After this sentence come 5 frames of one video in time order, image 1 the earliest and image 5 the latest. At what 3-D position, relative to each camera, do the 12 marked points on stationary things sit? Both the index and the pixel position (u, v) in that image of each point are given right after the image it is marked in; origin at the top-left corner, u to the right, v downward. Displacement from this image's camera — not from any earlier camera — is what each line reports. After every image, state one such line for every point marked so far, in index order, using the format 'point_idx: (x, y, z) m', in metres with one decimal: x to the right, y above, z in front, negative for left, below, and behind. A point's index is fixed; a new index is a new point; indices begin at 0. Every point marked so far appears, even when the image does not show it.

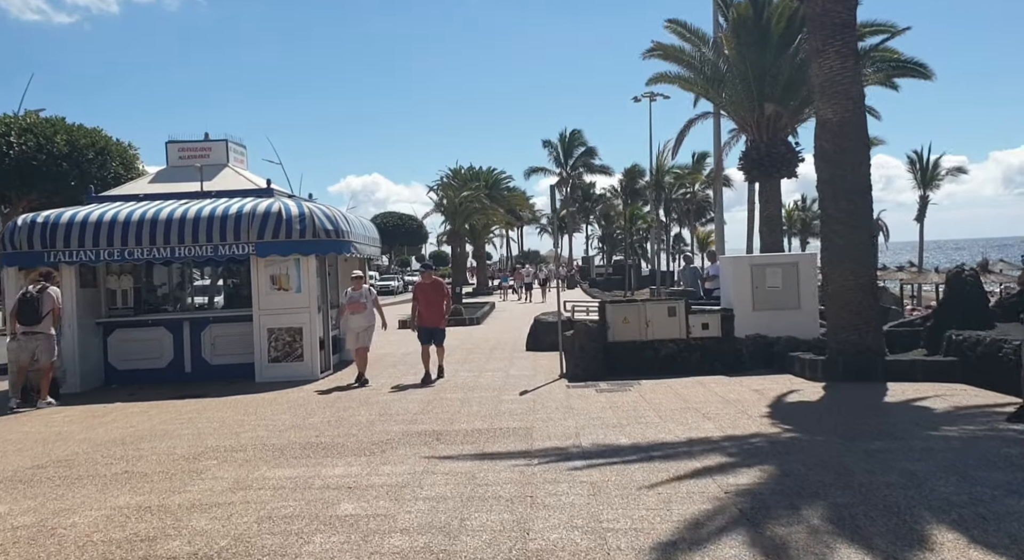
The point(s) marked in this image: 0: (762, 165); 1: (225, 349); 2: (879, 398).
0: (+5.4, +2.5, +16.6) m
1: (-4.9, -1.2, +13.0) m
2: (+4.0, -1.3, +8.2) m
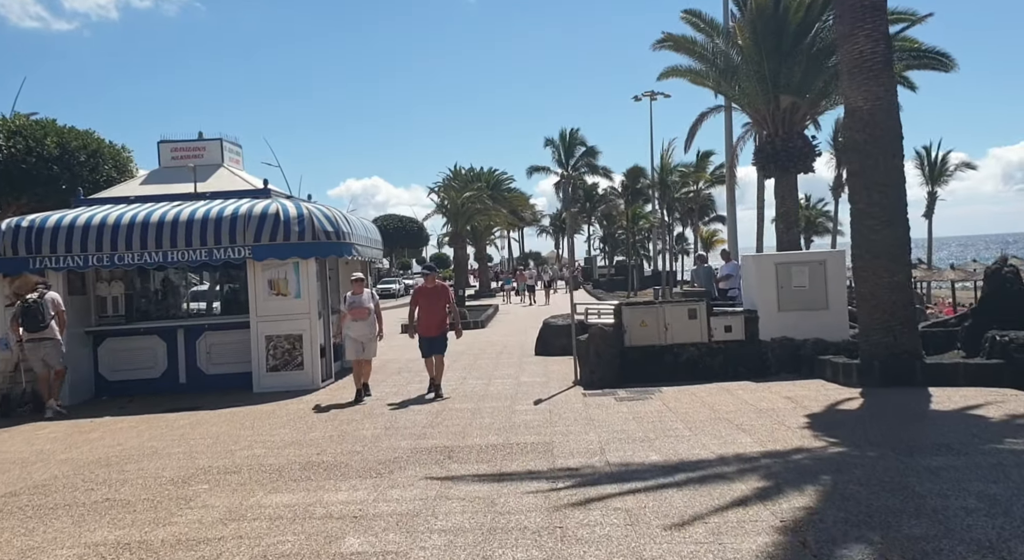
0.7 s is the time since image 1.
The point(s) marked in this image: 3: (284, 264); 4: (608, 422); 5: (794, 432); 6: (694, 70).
0: (+5.6, +2.5, +16.0) m
1: (-4.7, -1.3, +12.4) m
2: (+4.1, -1.2, +7.6) m
3: (-3.5, +0.2, +11.9) m
4: (+1.0, -1.5, +7.8) m
5: (+2.5, -1.4, +6.8) m
6: (+4.0, +4.7, +17.1) m
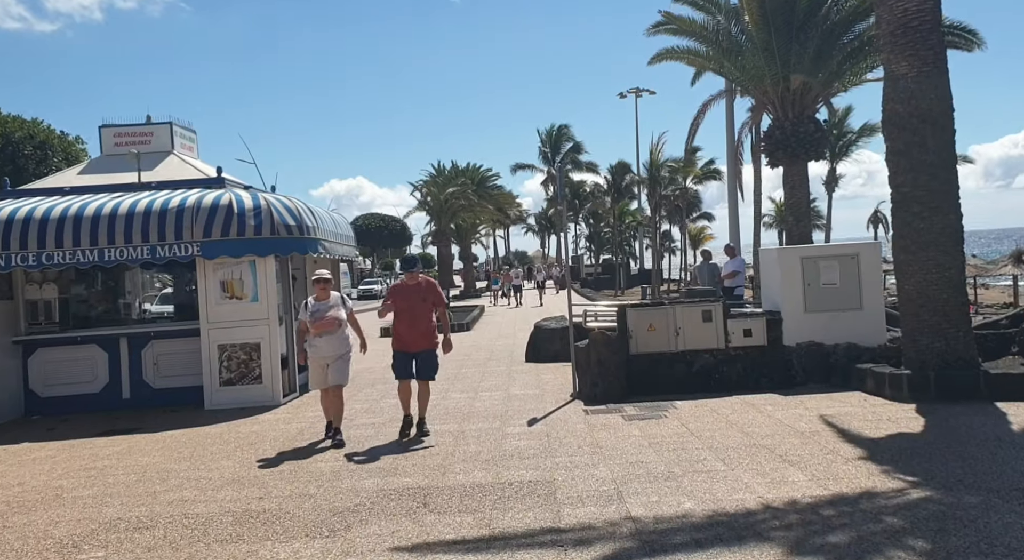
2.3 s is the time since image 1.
0: (+5.3, +2.6, +14.7) m
1: (-4.9, -1.3, +10.9) m
2: (+4.1, -1.2, +6.3) m
3: (-3.7, +0.2, +10.4) m
4: (+0.9, -1.4, +6.4) m
5: (+2.5, -1.3, +5.5) m
6: (+3.7, +4.7, +15.7) m
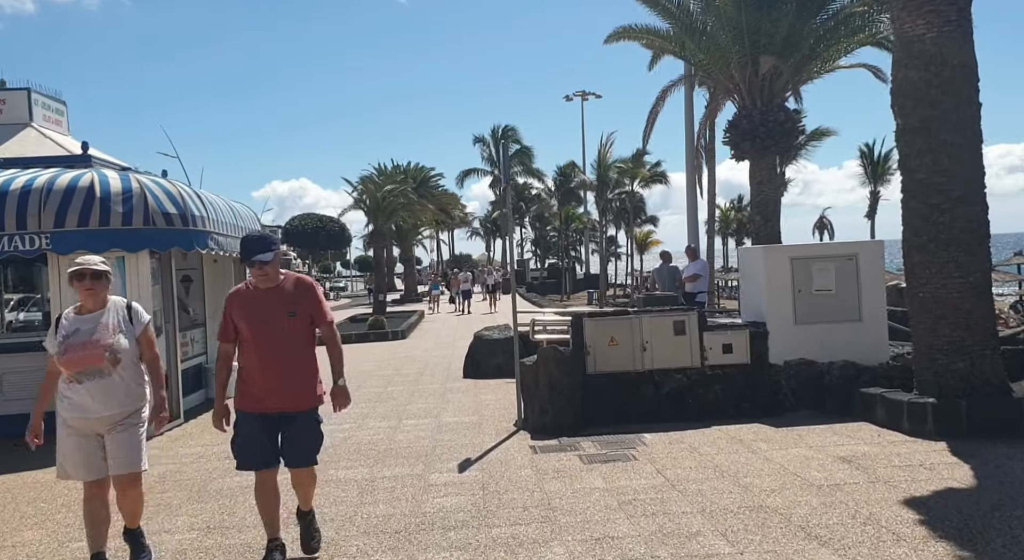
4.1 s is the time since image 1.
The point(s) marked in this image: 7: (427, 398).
0: (+4.2, +2.5, +13.3) m
1: (-5.7, -1.3, +8.8) m
2: (+3.6, -1.2, +4.8) m
3: (-4.5, +0.2, +8.3) m
4: (+0.4, -1.5, +4.7) m
5: (+2.1, -1.4, +3.9) m
6: (+2.6, +4.6, +14.2) m
7: (-1.1, -1.6, +10.1) m
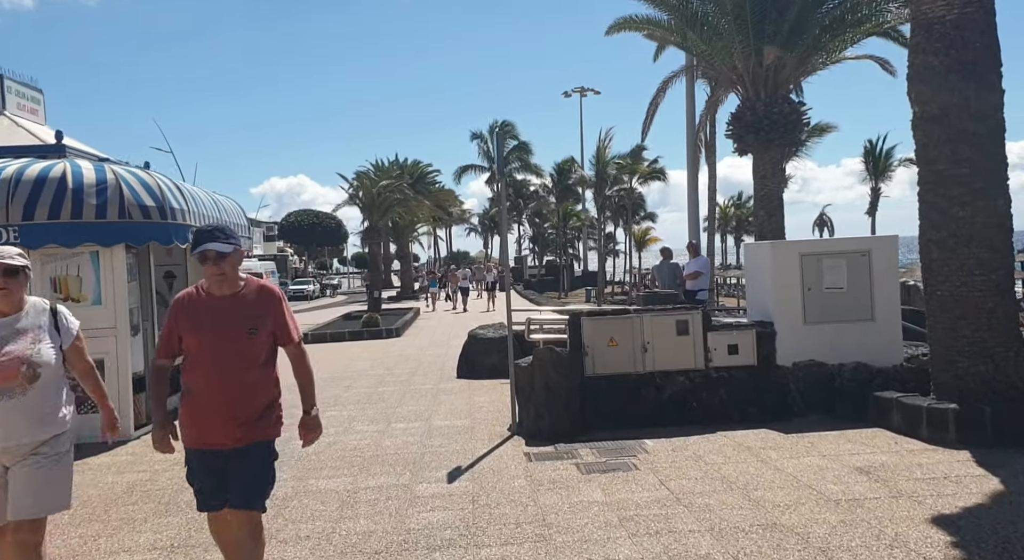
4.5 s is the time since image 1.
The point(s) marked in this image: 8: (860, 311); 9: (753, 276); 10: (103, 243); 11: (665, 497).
0: (+4.2, +2.5, +12.9) m
1: (-5.8, -1.3, +8.4) m
2: (+3.5, -1.2, +4.4) m
3: (-4.5, +0.3, +7.9) m
4: (+0.4, -1.4, +4.3) m
5: (+2.0, -1.3, +3.5) m
6: (+2.5, +4.7, +13.8) m
7: (-1.2, -1.5, +9.7) m
8: (+3.4, -0.3, +7.4) m
9: (+2.4, 0.0, +7.7) m
10: (-4.2, +0.4, +7.8) m
11: (+1.0, -1.4, +5.0) m
